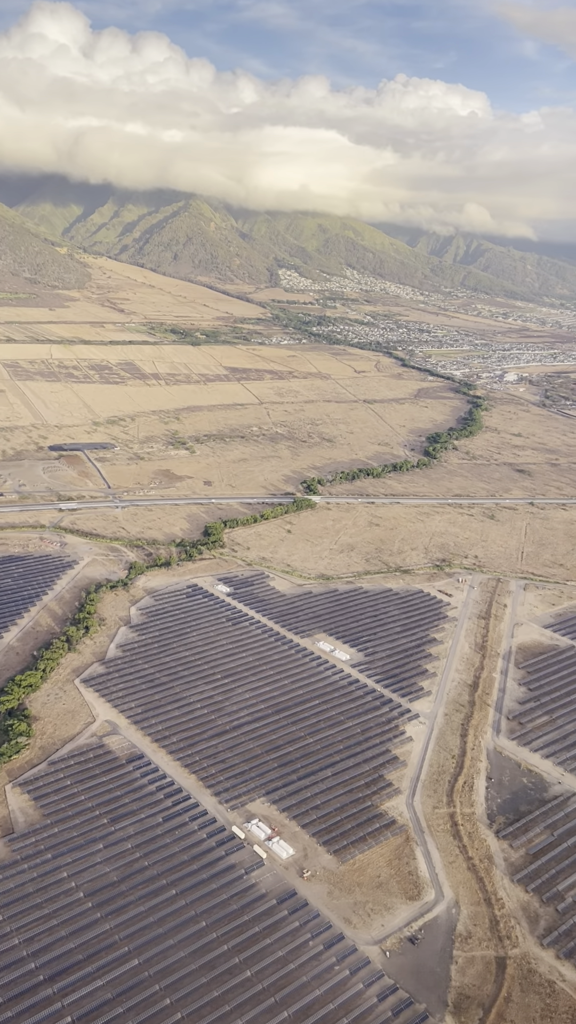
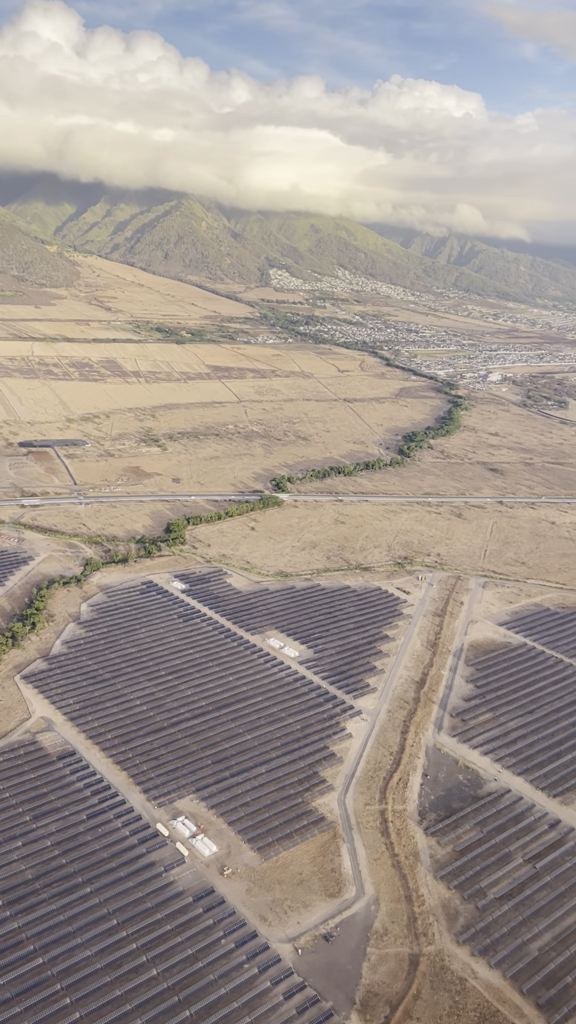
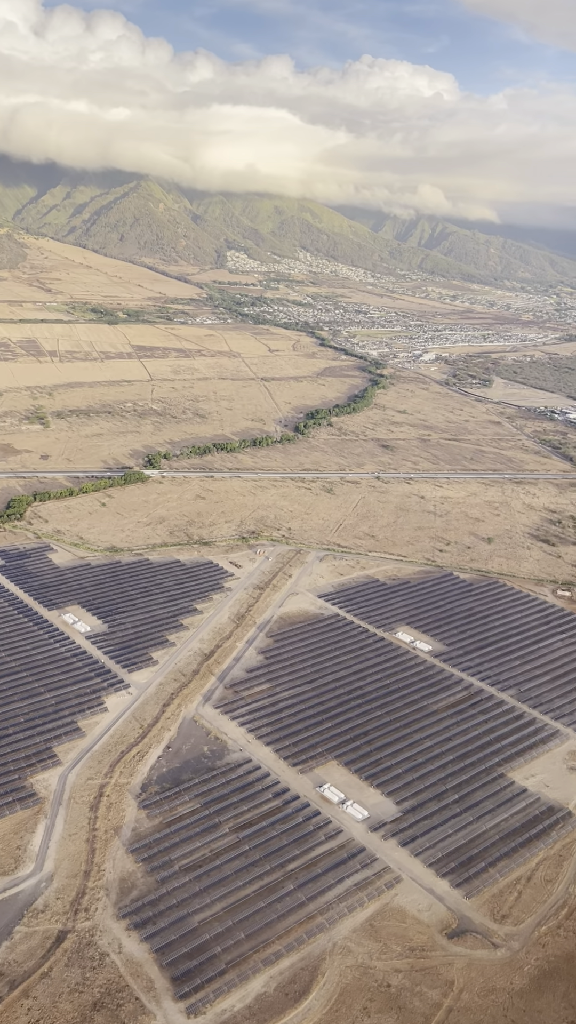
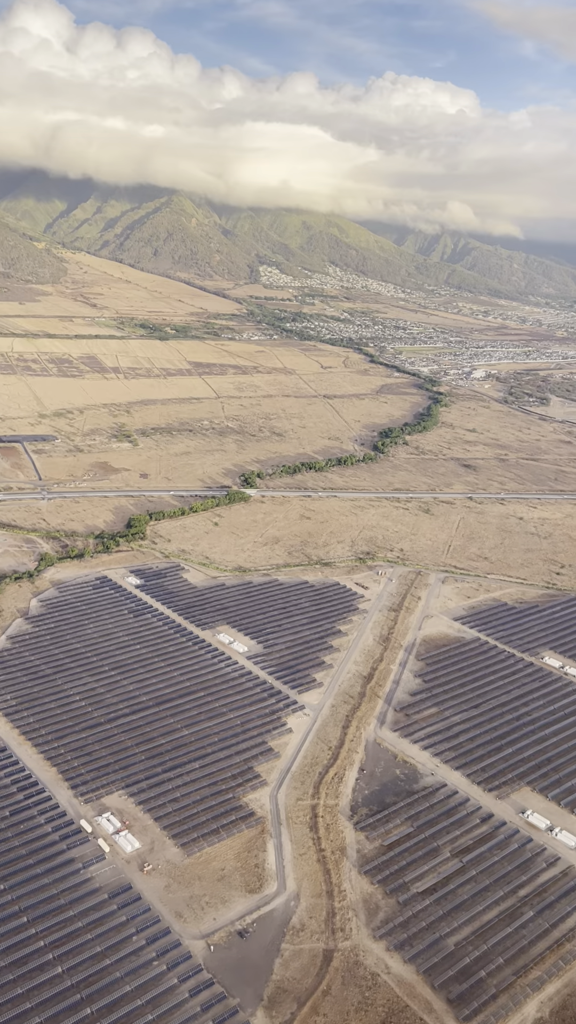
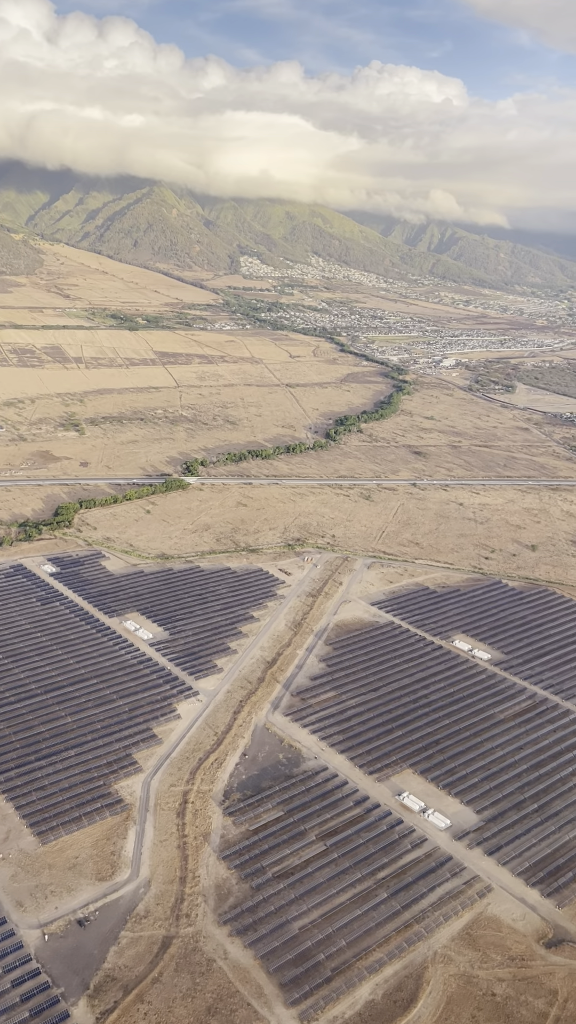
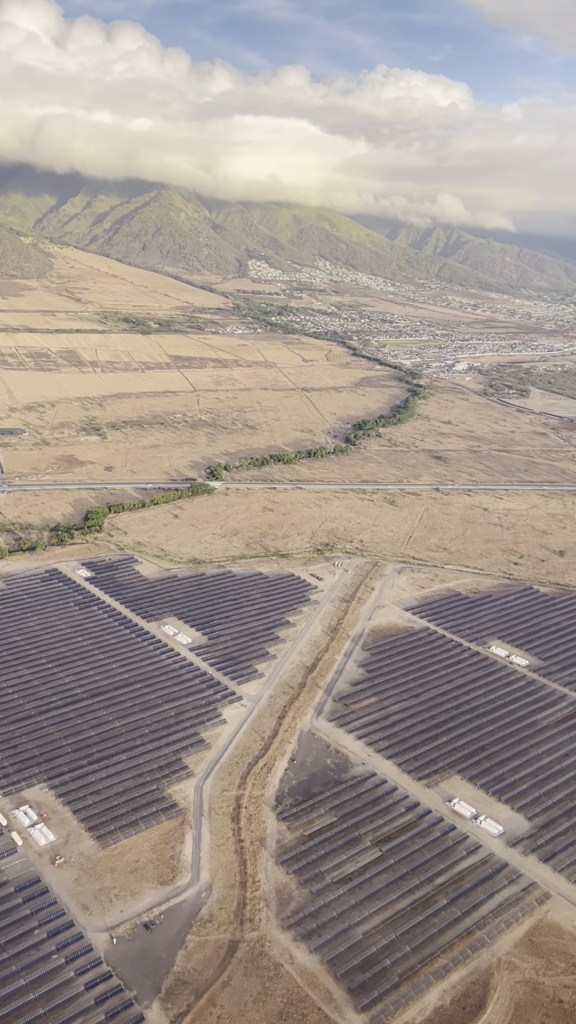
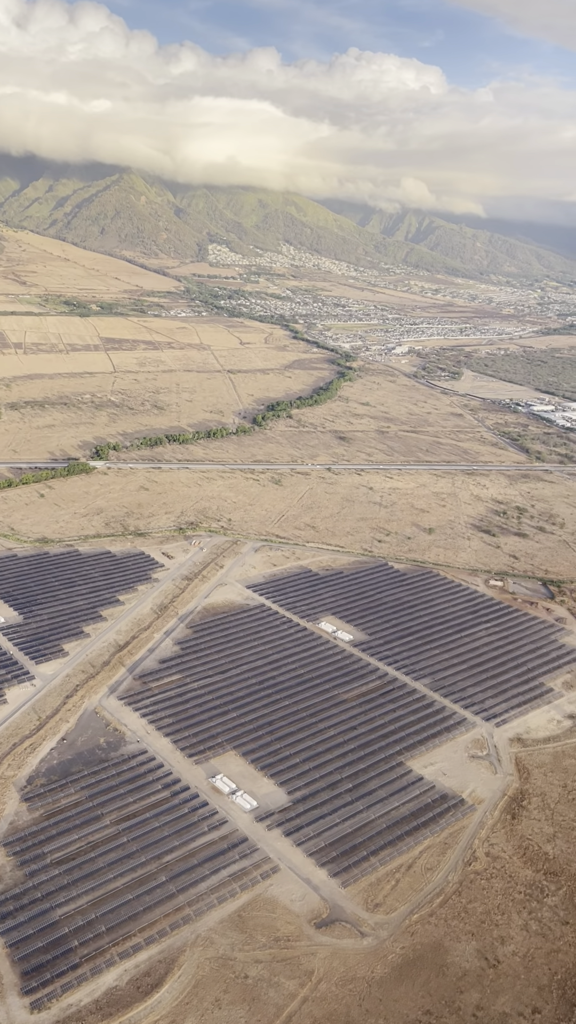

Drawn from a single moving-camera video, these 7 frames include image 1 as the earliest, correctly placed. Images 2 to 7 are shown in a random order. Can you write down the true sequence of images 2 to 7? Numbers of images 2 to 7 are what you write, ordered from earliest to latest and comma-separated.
2, 4, 6, 5, 3, 7
